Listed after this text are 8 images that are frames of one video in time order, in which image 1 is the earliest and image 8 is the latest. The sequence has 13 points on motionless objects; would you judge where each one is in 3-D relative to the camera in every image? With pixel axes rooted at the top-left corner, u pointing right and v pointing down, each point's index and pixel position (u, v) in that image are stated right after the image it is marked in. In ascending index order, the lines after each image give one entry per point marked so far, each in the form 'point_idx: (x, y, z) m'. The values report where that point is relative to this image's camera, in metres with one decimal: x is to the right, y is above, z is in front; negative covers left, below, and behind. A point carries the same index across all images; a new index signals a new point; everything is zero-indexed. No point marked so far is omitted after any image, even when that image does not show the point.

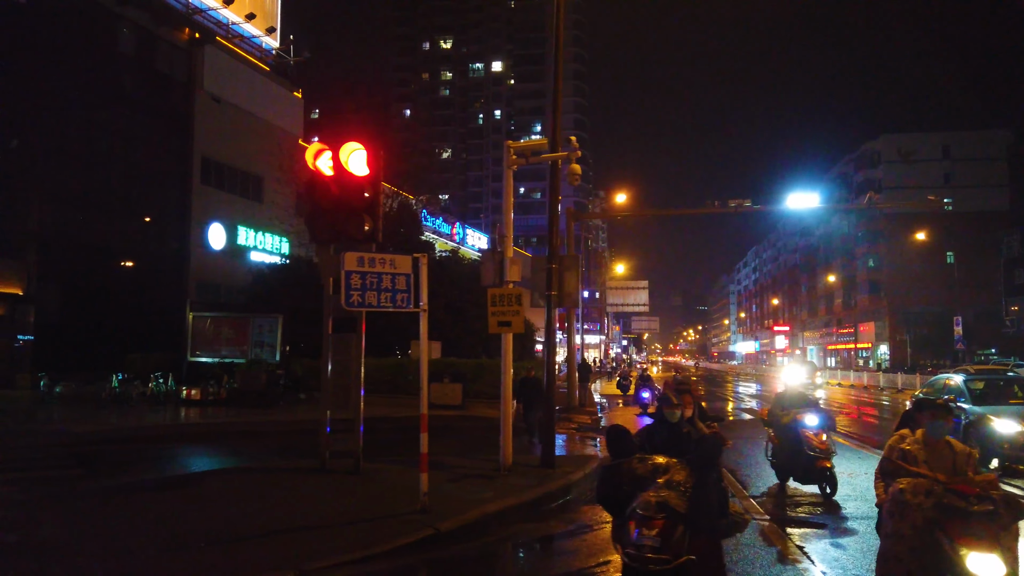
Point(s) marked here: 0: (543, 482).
0: (+0.5, -2.8, +11.2) m
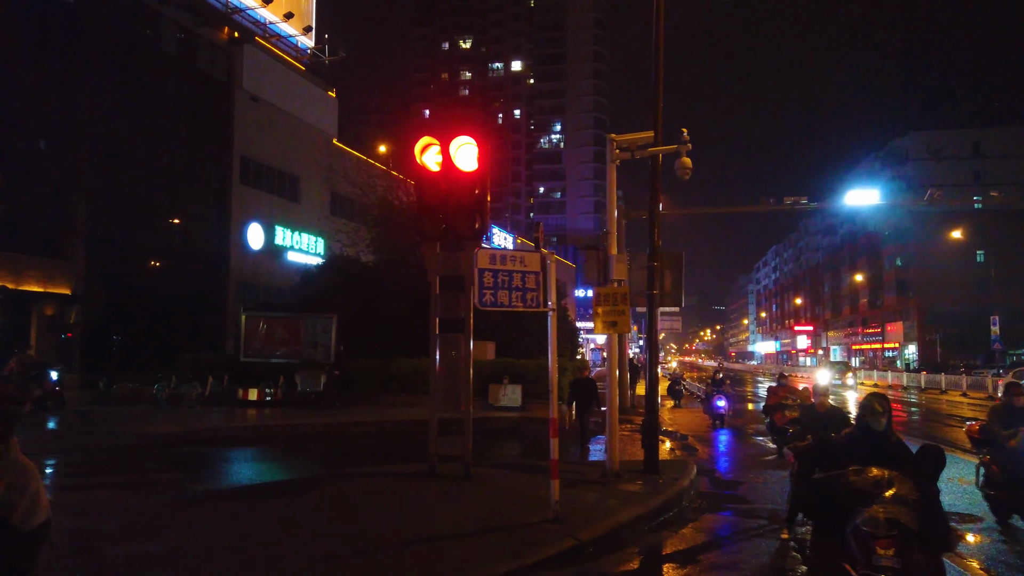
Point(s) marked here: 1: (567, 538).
0: (+2.1, -2.8, +10.8) m
1: (+0.6, -2.6, +8.1) m
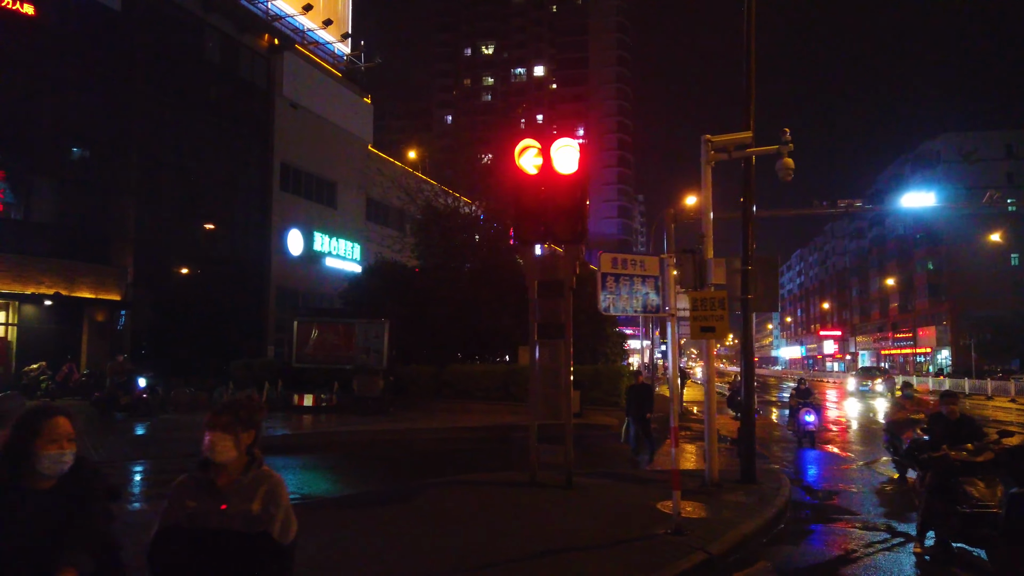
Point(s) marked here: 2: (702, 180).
0: (+3.4, -2.9, +10.5) m
1: (+1.9, -2.7, +7.8) m
2: (+2.8, +1.6, +11.4) m
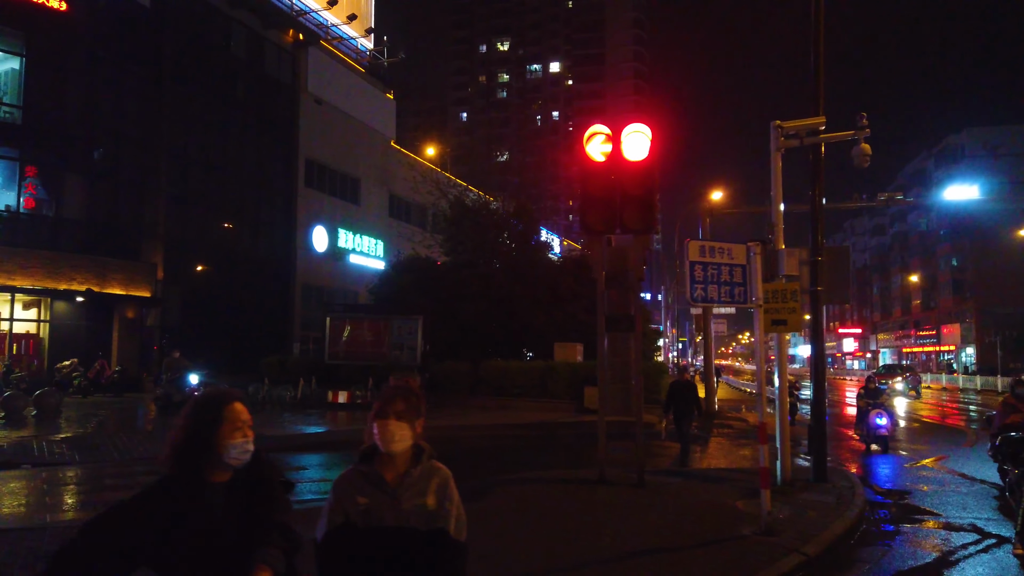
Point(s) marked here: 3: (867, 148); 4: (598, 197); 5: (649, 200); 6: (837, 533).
0: (+4.3, -2.7, +10.1) m
1: (+2.7, -2.6, +7.5) m
2: (+3.7, +1.7, +11.0) m
3: (+4.8, +1.9, +10.5) m
4: (+1.1, +1.2, +10.1) m
5: (+1.8, +1.1, +9.9) m
6: (+3.4, -2.6, +8.2) m
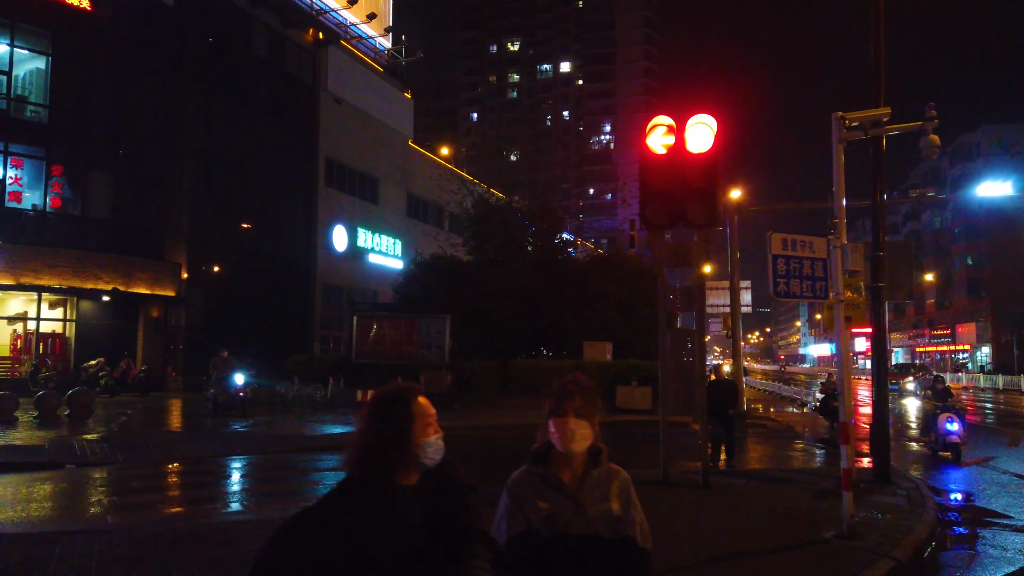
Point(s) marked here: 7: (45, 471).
0: (+5.1, -2.7, +9.8) m
1: (+3.5, -2.5, +7.2) m
2: (+4.5, +1.8, +10.8) m
3: (+5.6, +2.0, +10.3) m
4: (+1.9, +1.2, +9.9) m
5: (+2.5, +1.2, +9.7) m
6: (+4.2, -2.6, +7.9) m
7: (-7.8, -3.1, +12.9) m
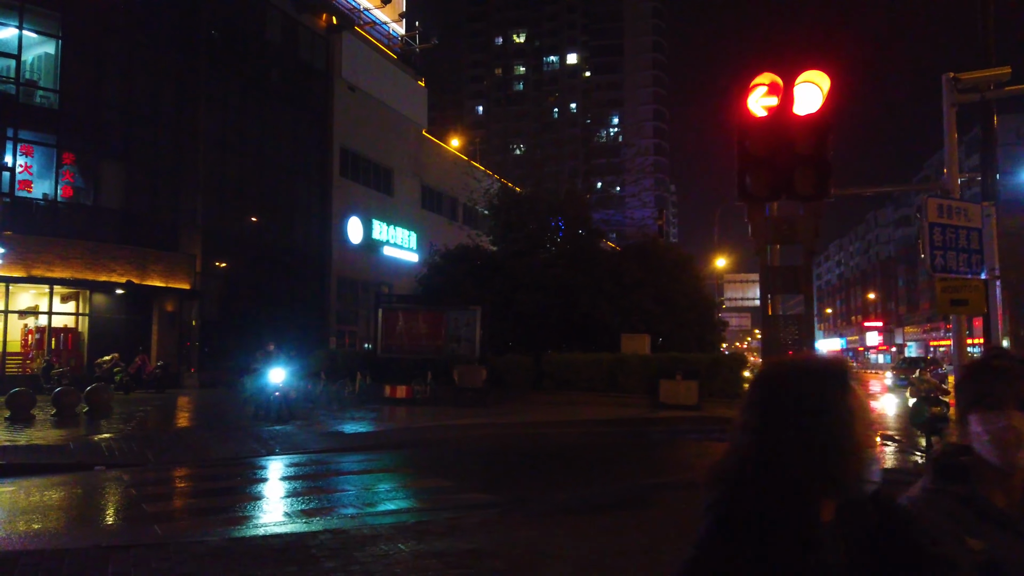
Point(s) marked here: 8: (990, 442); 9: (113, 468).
0: (+6.0, -2.4, +8.7) m
1: (+4.4, -2.3, +6.1) m
2: (+5.4, +2.0, +9.6) m
3: (+6.5, +2.2, +9.1) m
4: (+2.8, +1.4, +8.8) m
5: (+3.5, +1.4, +8.6) m
6: (+5.1, -2.3, +6.8) m
7: (-6.9, -2.9, +11.8) m
8: (+1.1, -0.3, +1.7) m
9: (-6.4, -2.9, +12.4) m
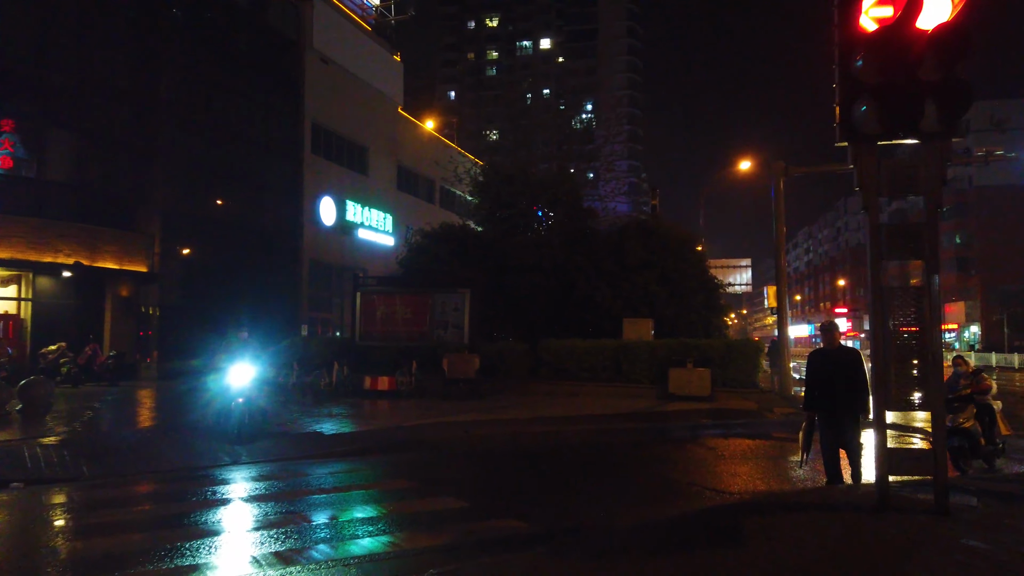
0: (+6.4, -2.1, +7.0) m
1: (+4.9, -2.0, +4.3) m
2: (+5.7, +2.4, +7.8) m
3: (+6.9, +2.6, +7.3) m
4: (+3.2, +1.8, +6.8) m
5: (+3.8, +1.7, +6.7) m
6: (+5.6, -2.0, +5.1) m
7: (-6.6, -2.5, +9.6) m
8: (+1.7, -0.1, -0.2) m
9: (-6.2, -2.5, +10.1) m
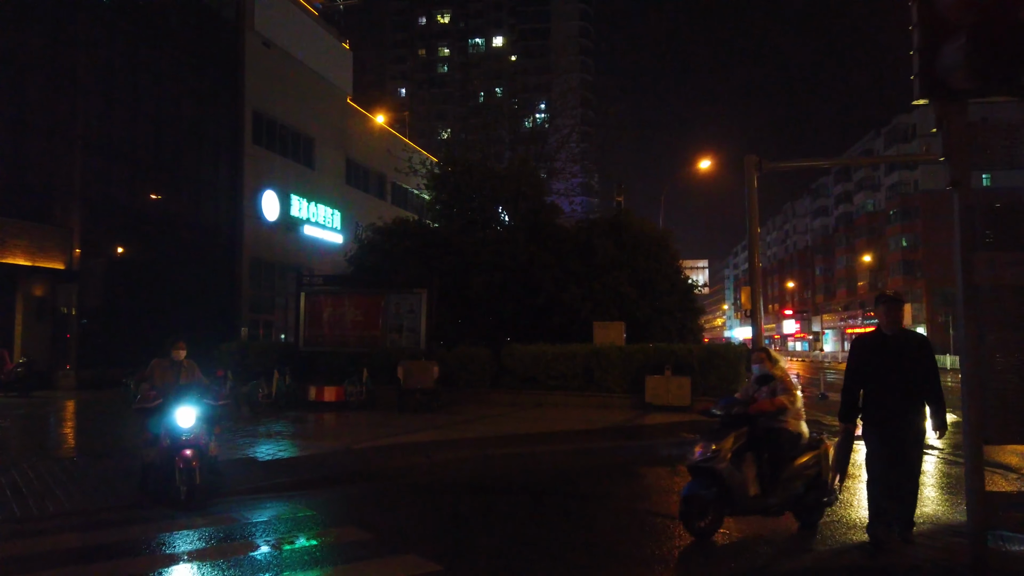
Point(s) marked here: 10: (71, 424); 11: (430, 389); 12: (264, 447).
0: (+6.3, -2.1, +5.6) m
1: (+5.0, -2.0, +2.9) m
2: (+5.6, +2.4, +6.4) m
3: (+6.7, +2.6, +6.0) m
4: (+3.1, +1.8, +5.3) m
5: (+3.8, +1.7, +5.2) m
6: (+5.6, -2.0, +3.7) m
7: (-6.9, -2.5, +7.4) m
8: (+2.1, -0.1, -1.8) m
9: (-6.5, -2.5, +8.0) m
10: (-9.8, -2.9, +16.7) m
11: (-1.9, -2.2, +17.1) m
12: (-4.0, -2.6, +12.8) m
